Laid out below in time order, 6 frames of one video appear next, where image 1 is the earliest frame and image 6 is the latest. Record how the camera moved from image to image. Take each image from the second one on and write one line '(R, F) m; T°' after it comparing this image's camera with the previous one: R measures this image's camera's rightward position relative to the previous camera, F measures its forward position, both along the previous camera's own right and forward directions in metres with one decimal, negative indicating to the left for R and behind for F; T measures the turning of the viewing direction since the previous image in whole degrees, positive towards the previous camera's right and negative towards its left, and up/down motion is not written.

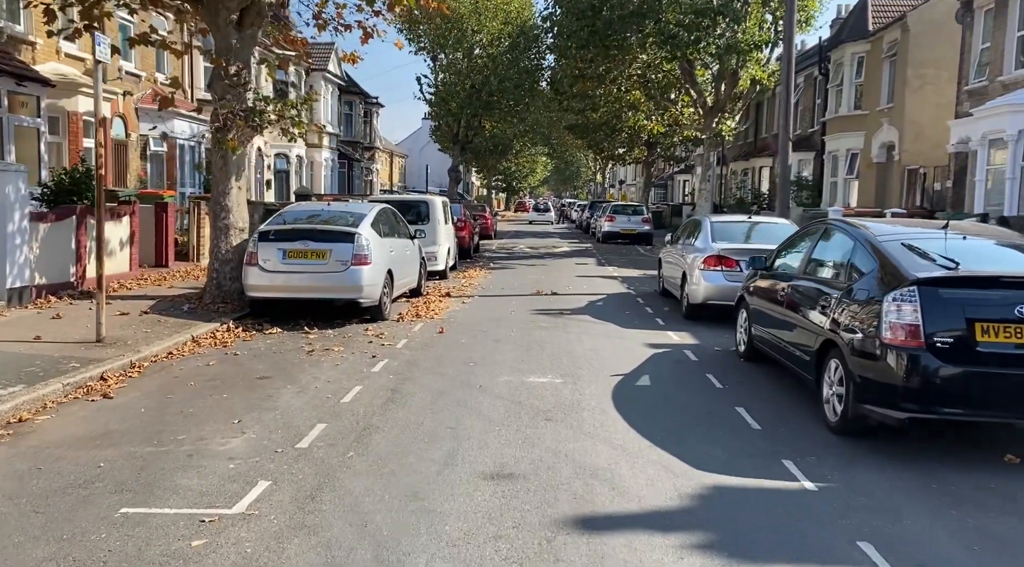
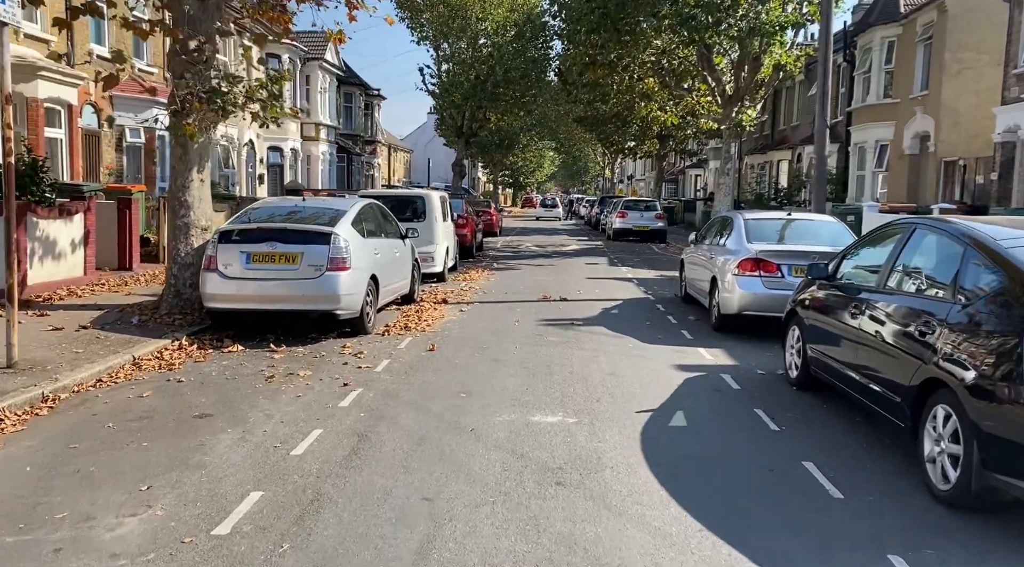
(0.0, +1.6) m; -1°
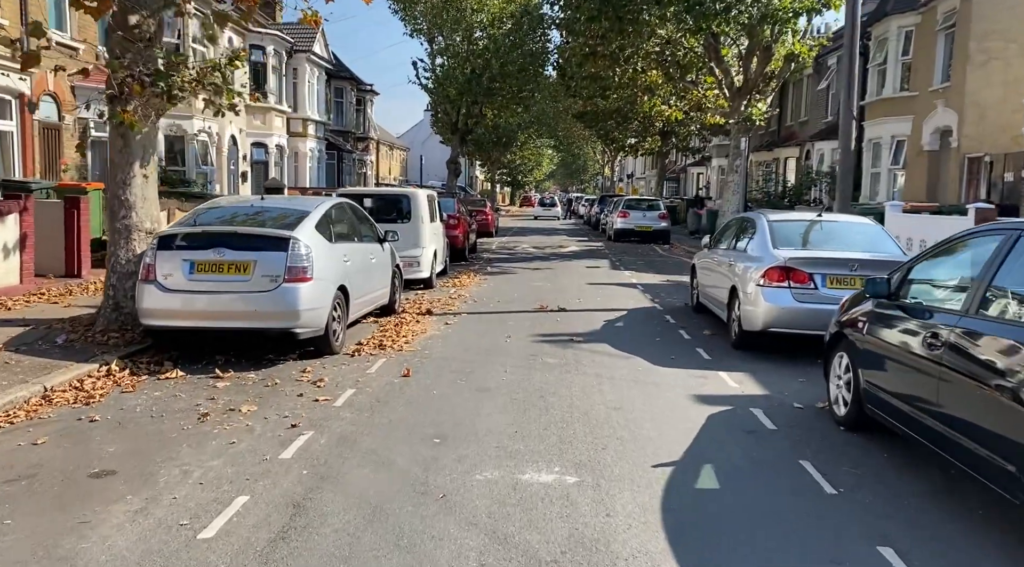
(+0.1, +1.3) m; 0°
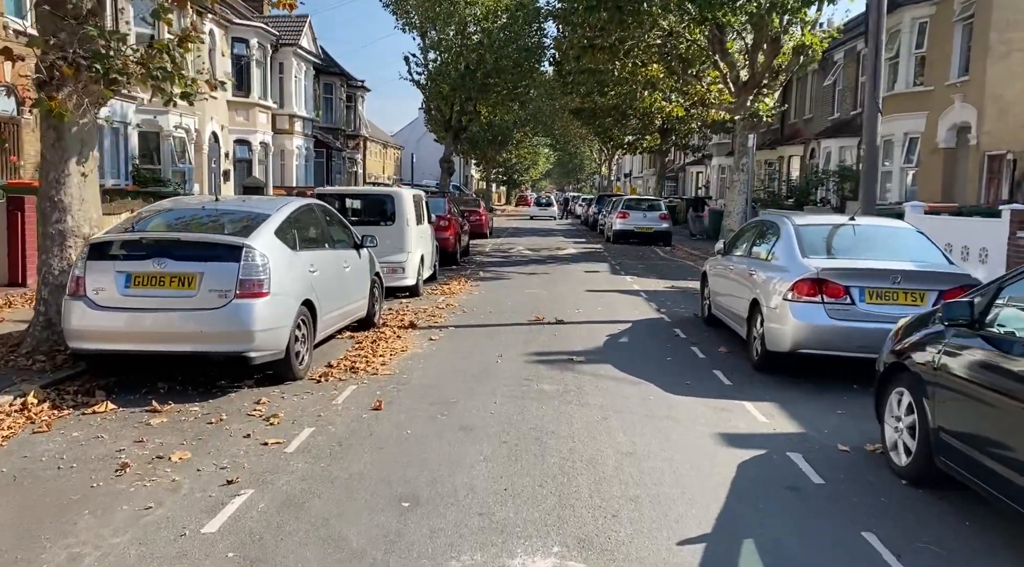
(0.0, +1.1) m; 0°
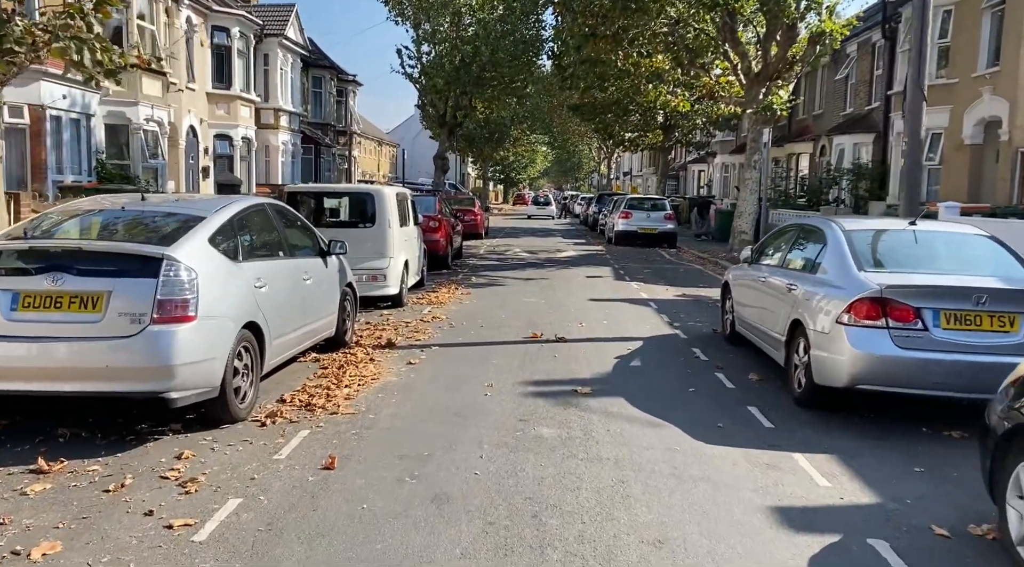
(0.0, +1.4) m; 0°
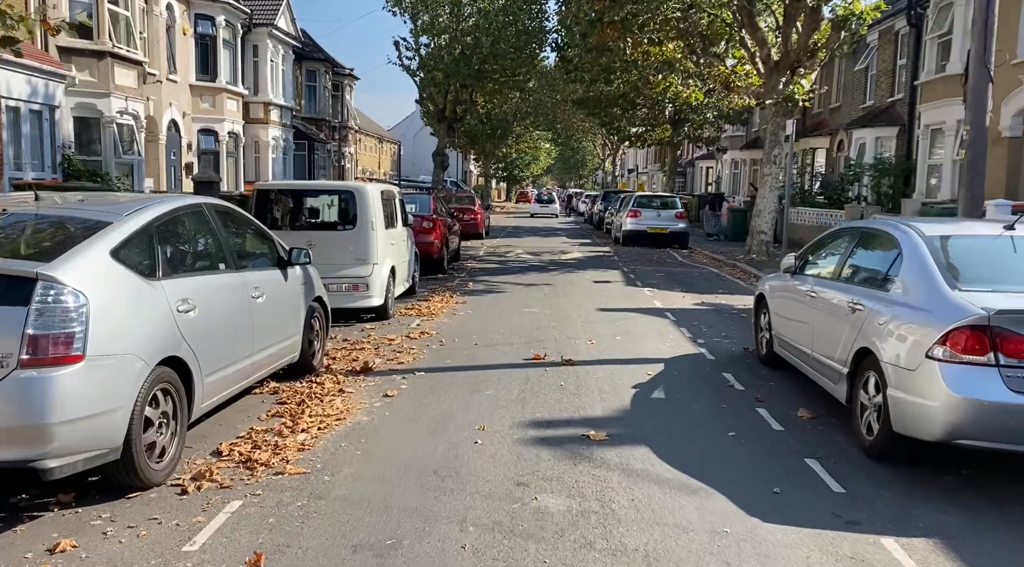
(0.0, +1.4) m; 0°
